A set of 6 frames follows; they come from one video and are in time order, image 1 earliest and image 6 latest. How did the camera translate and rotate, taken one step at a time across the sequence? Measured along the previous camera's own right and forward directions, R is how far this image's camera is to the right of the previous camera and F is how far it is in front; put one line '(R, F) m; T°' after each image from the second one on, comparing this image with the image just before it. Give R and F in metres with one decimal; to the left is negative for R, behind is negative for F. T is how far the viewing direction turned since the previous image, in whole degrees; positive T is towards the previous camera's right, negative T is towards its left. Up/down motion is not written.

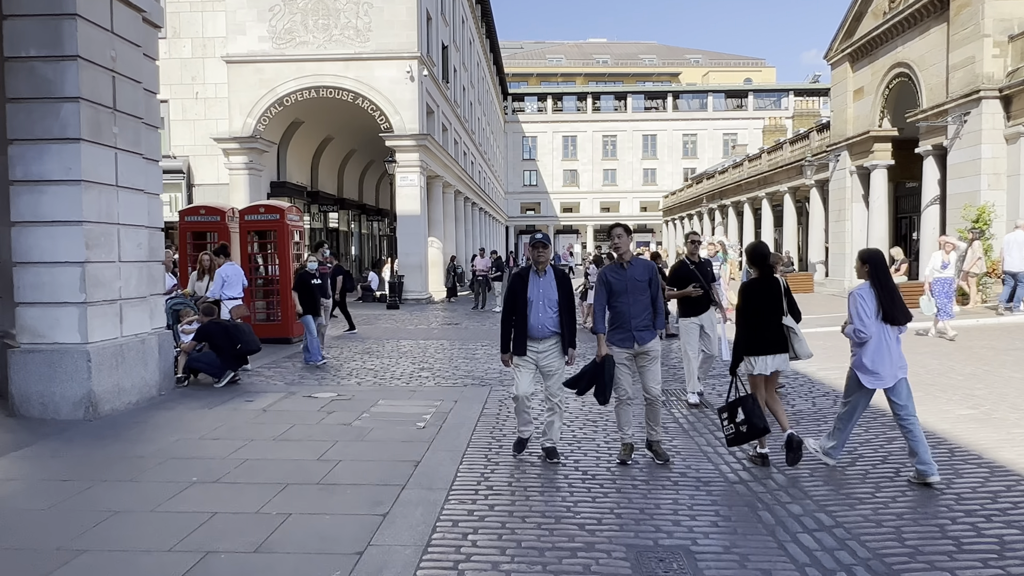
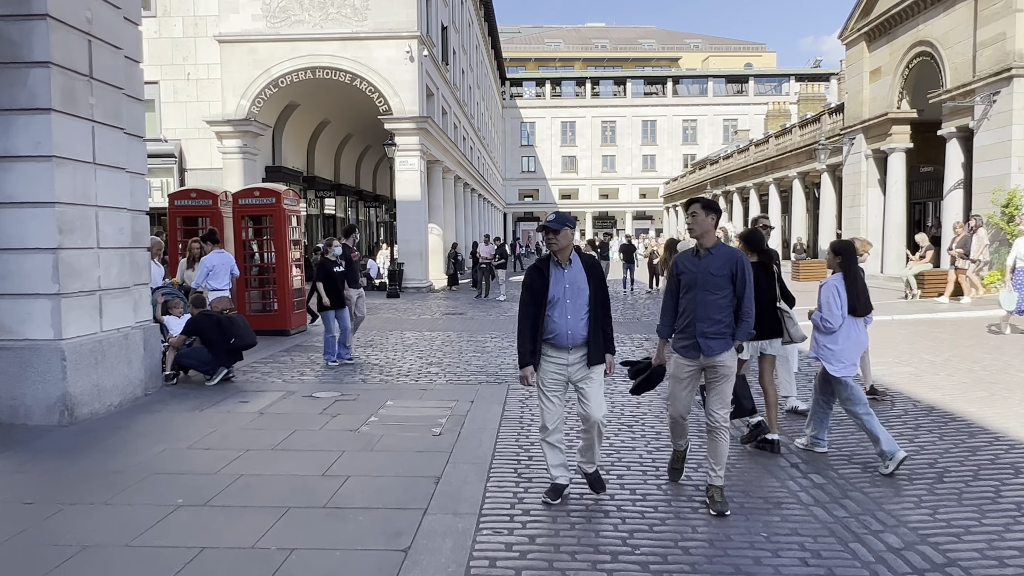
(-0.3, +0.8) m; 0°
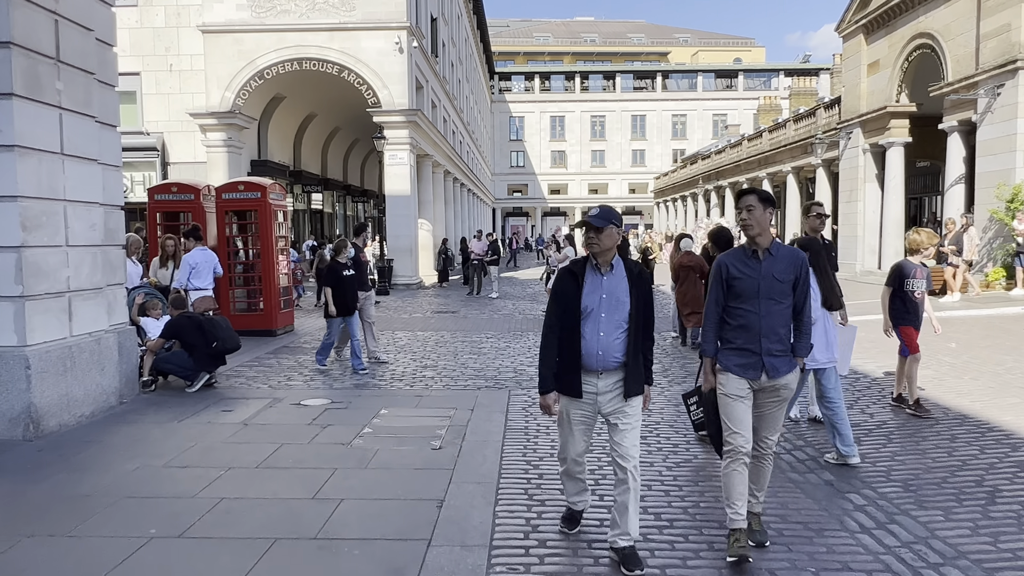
(-0.1, +0.5) m; +1°
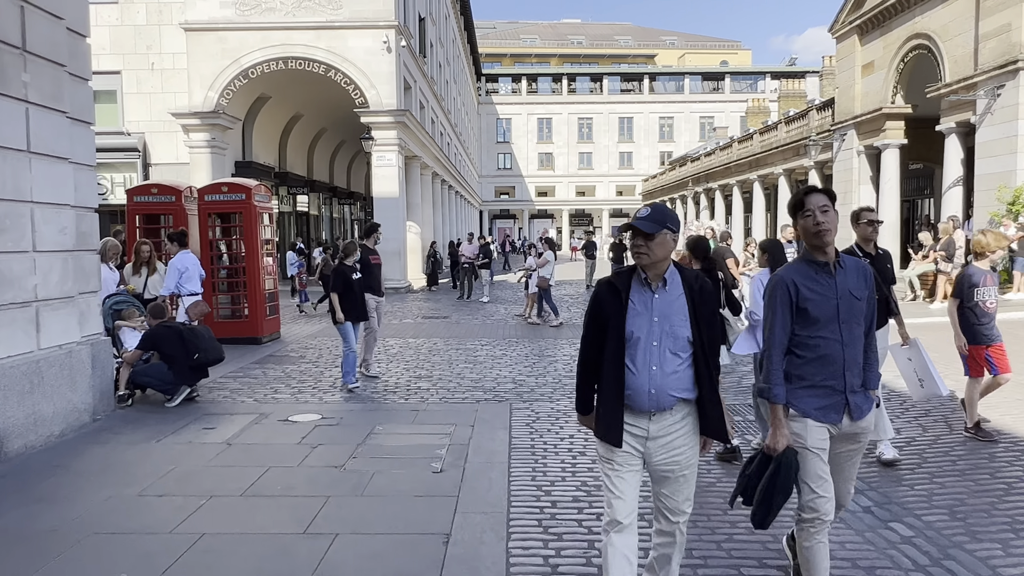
(-0.2, +0.5) m; +1°
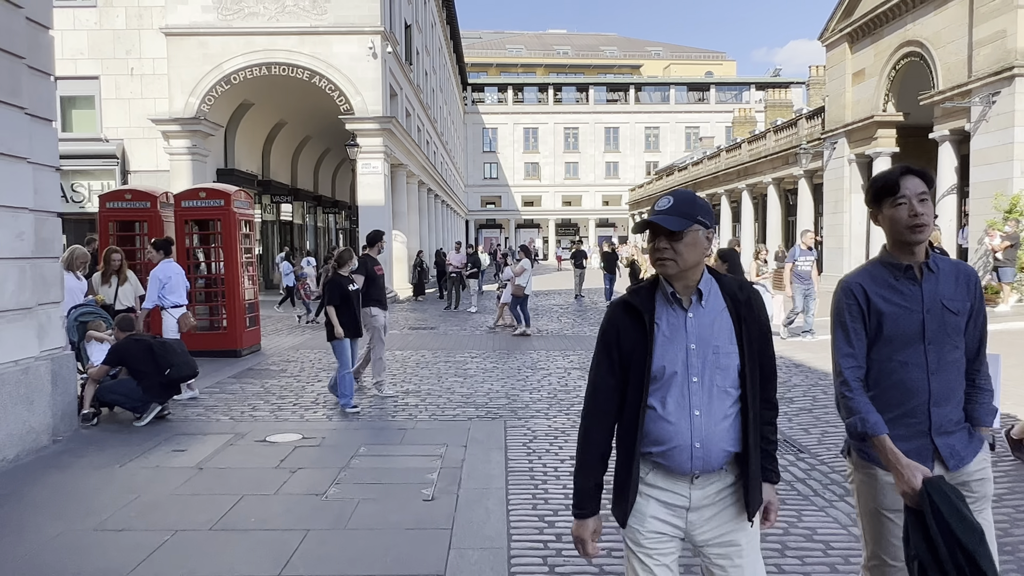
(-0.1, +0.5) m; +1°
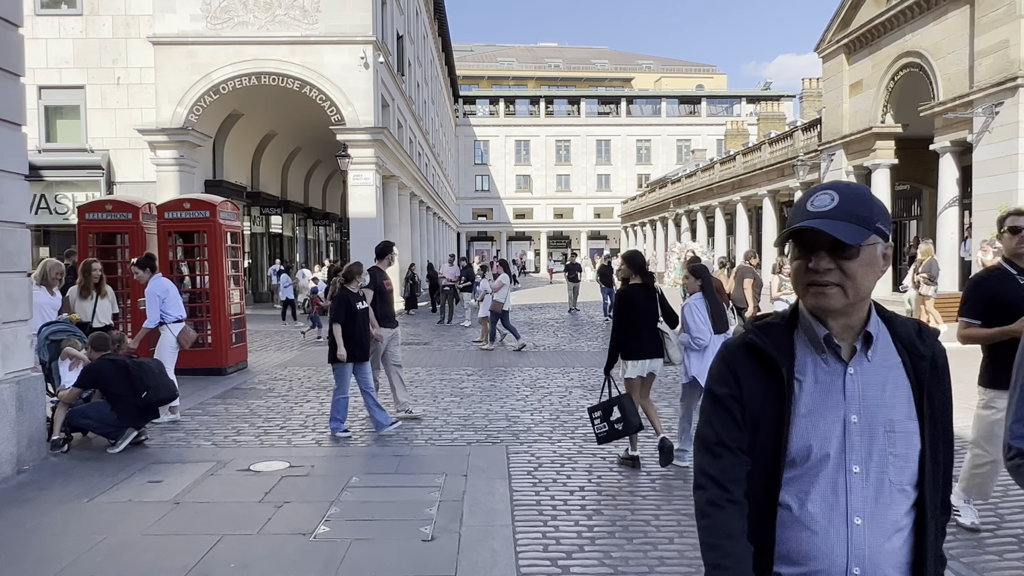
(-0.1, +0.4) m; +1°
